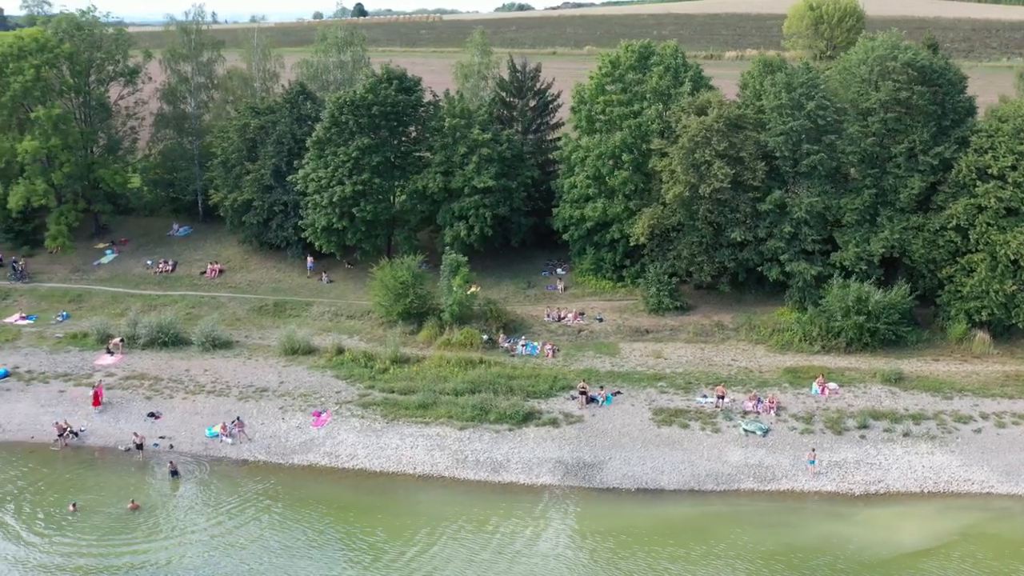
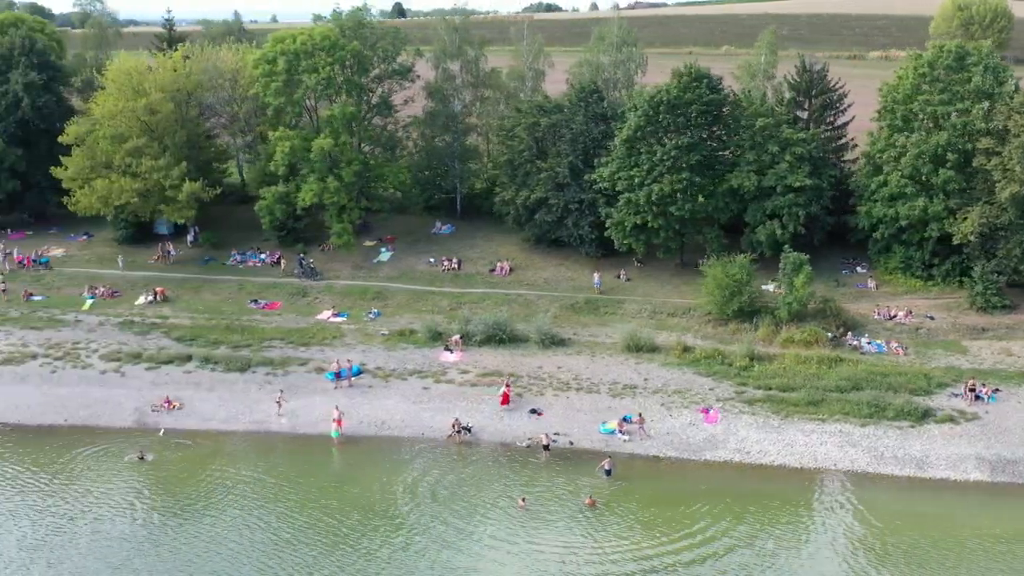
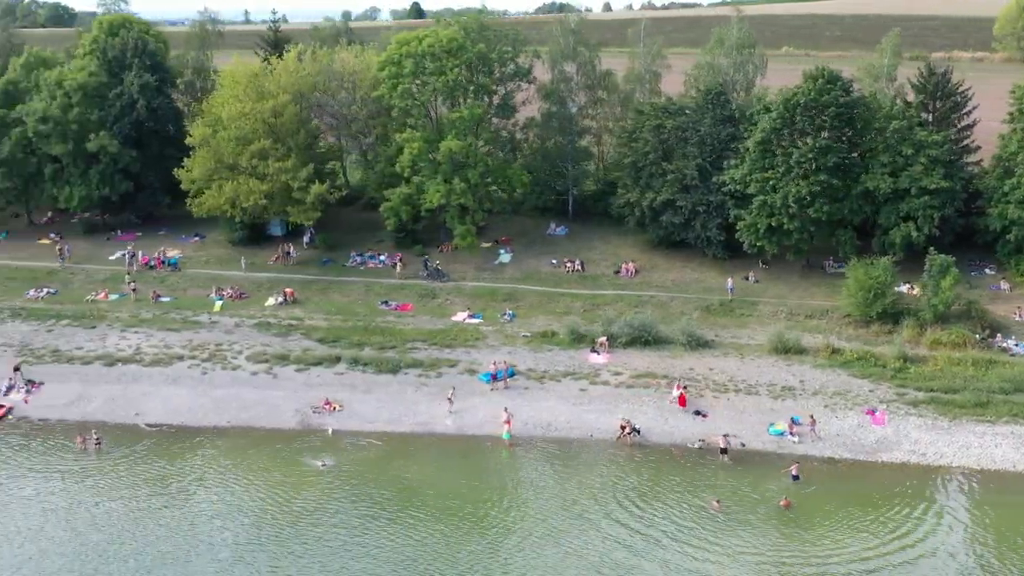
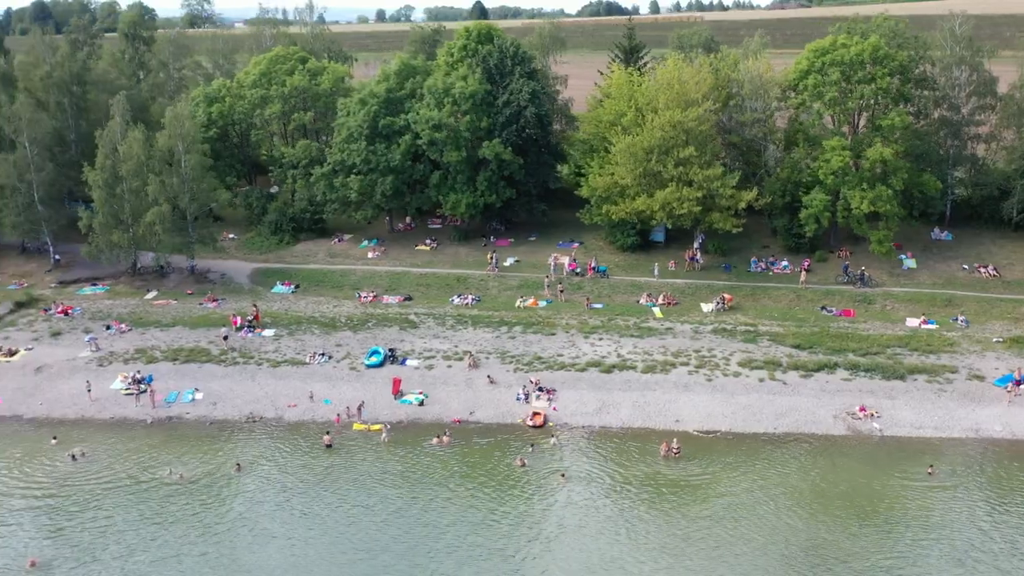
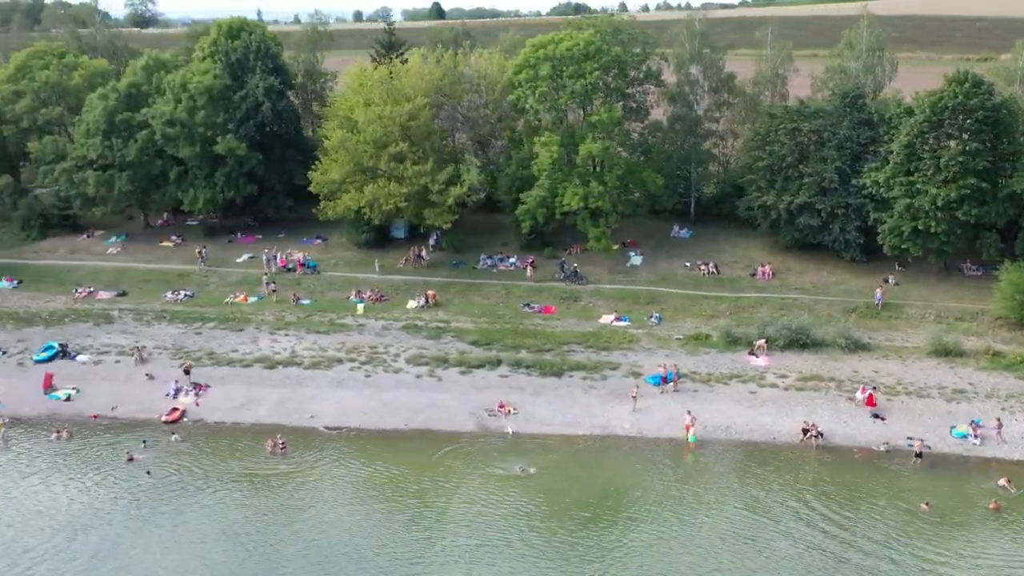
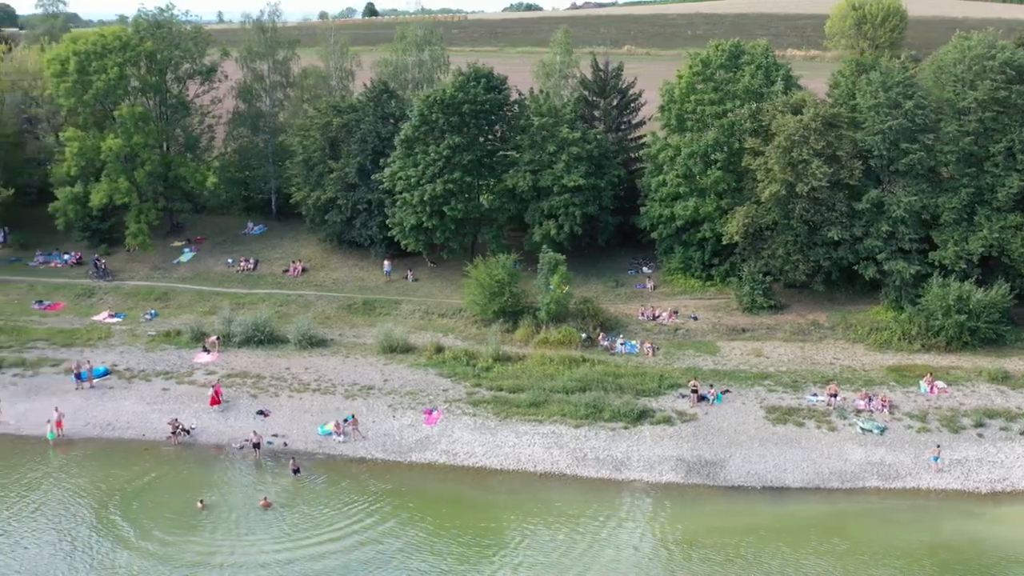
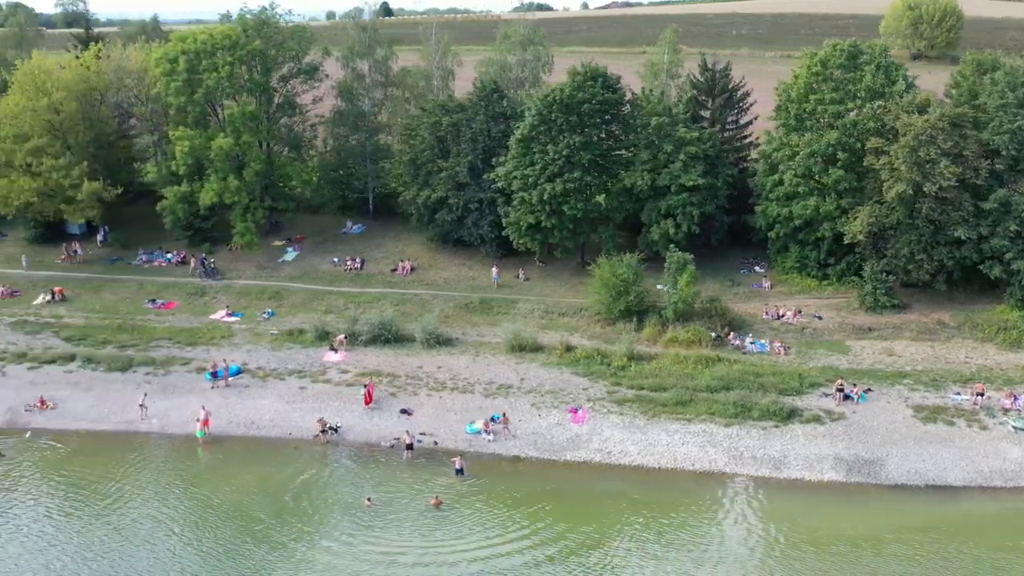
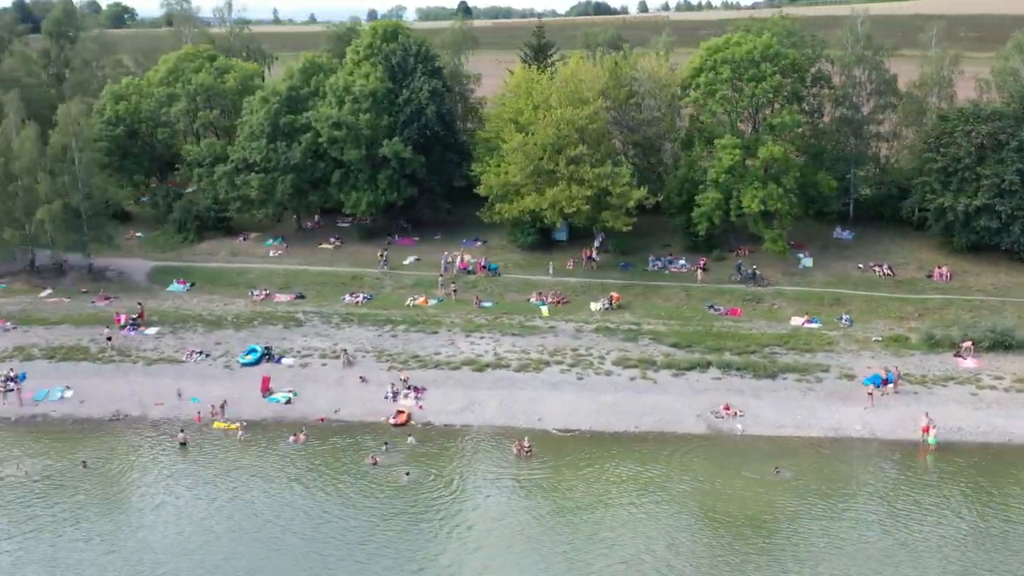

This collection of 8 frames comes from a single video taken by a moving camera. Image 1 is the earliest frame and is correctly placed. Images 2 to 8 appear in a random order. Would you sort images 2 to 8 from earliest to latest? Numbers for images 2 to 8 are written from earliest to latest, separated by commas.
6, 7, 2, 3, 5, 8, 4
